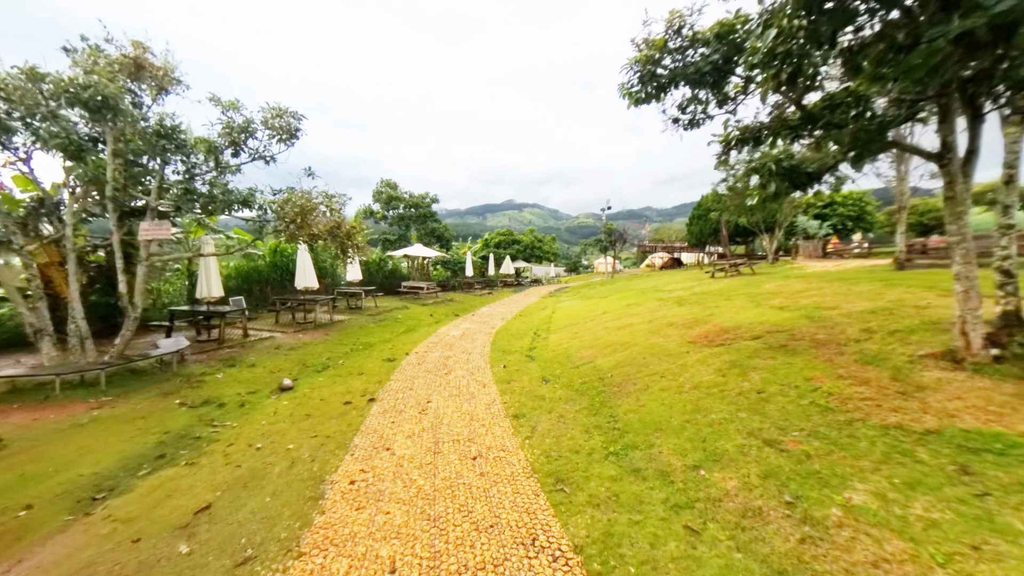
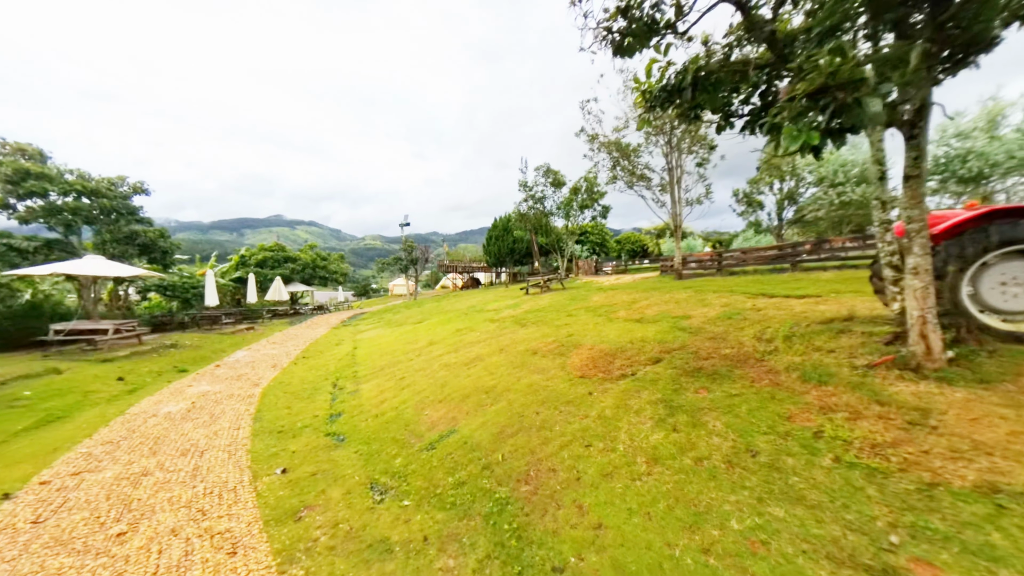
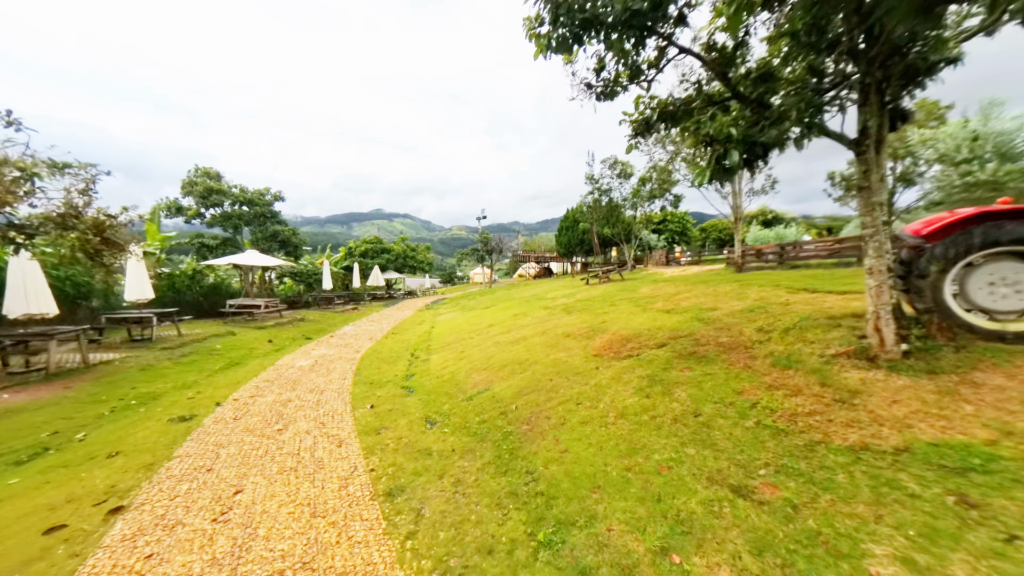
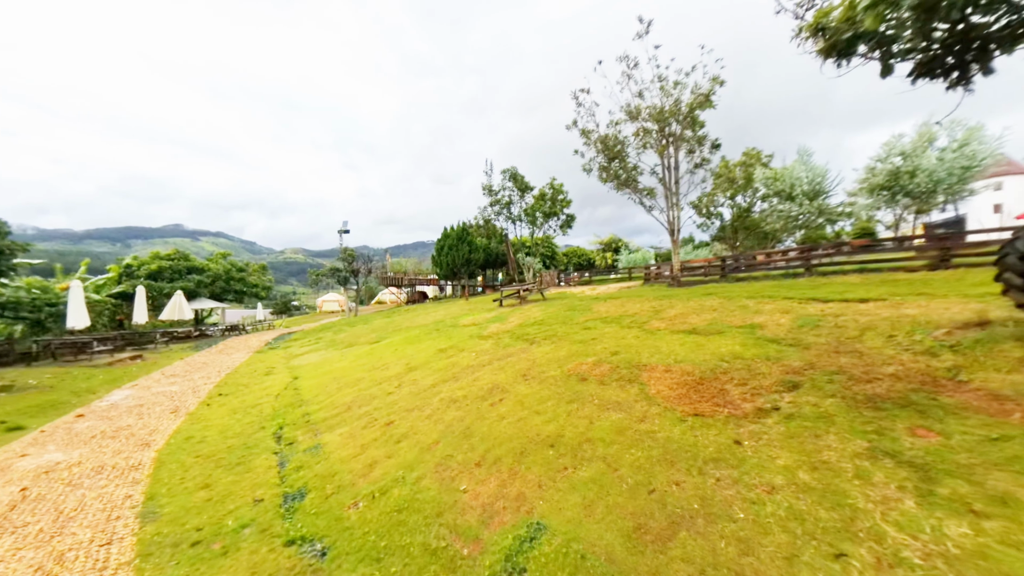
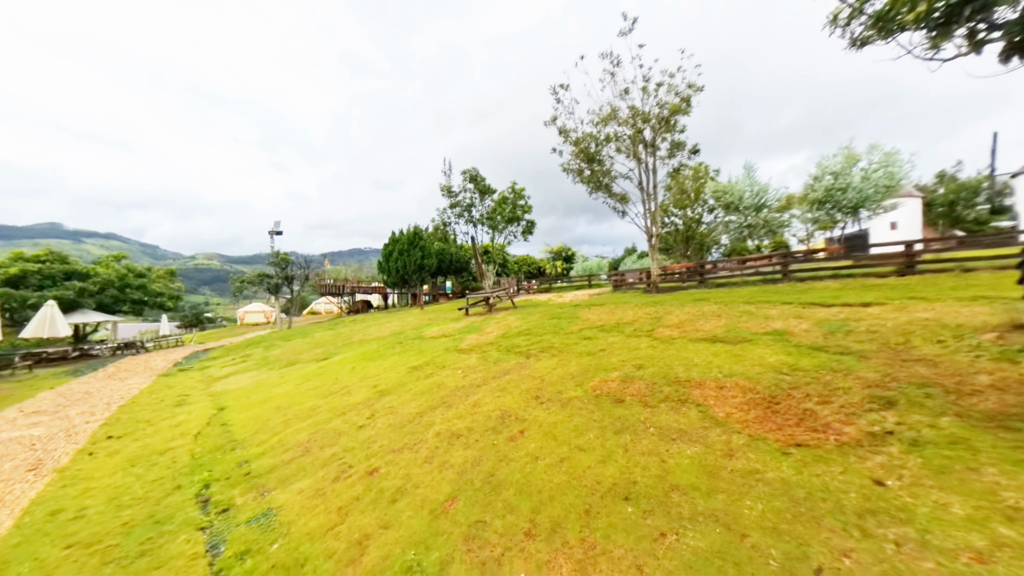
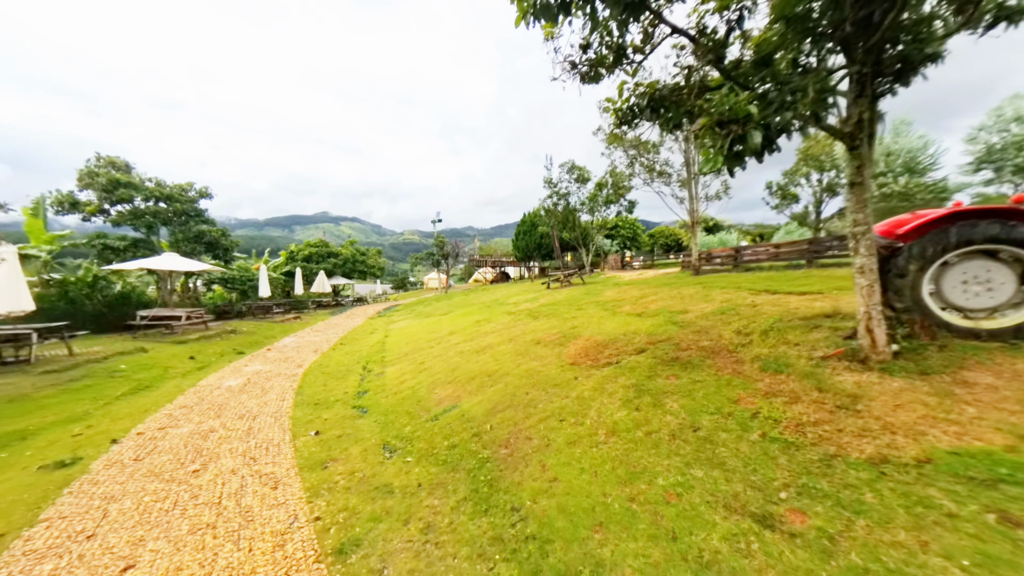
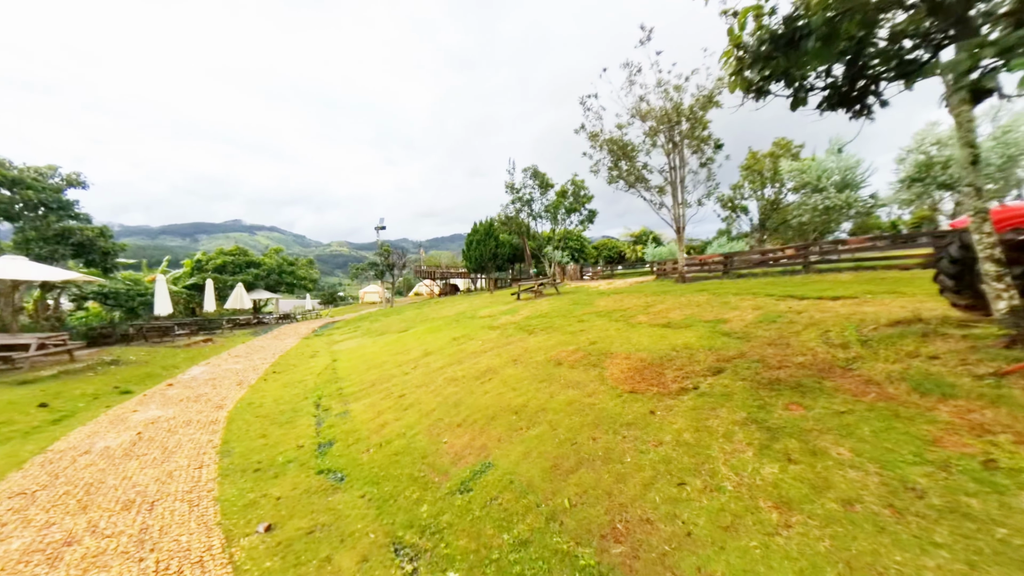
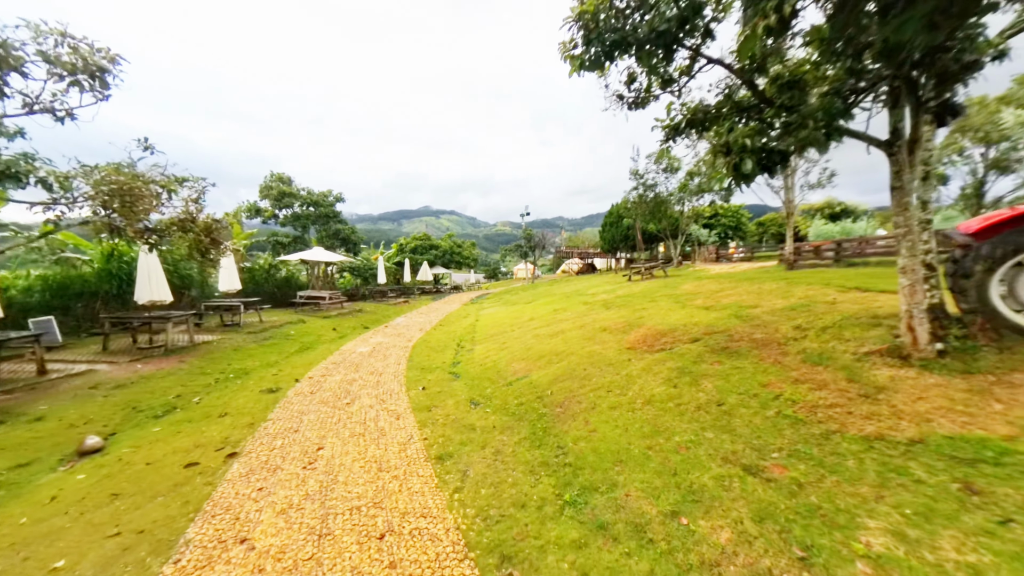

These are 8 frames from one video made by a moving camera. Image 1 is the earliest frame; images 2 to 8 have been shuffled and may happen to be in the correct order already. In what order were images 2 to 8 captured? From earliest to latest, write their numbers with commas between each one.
8, 3, 6, 2, 7, 4, 5
